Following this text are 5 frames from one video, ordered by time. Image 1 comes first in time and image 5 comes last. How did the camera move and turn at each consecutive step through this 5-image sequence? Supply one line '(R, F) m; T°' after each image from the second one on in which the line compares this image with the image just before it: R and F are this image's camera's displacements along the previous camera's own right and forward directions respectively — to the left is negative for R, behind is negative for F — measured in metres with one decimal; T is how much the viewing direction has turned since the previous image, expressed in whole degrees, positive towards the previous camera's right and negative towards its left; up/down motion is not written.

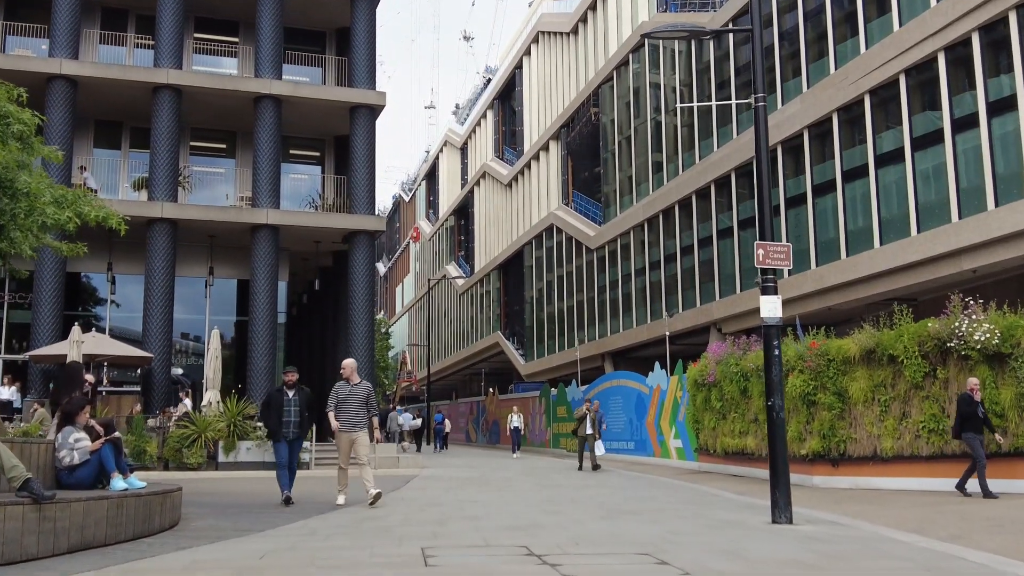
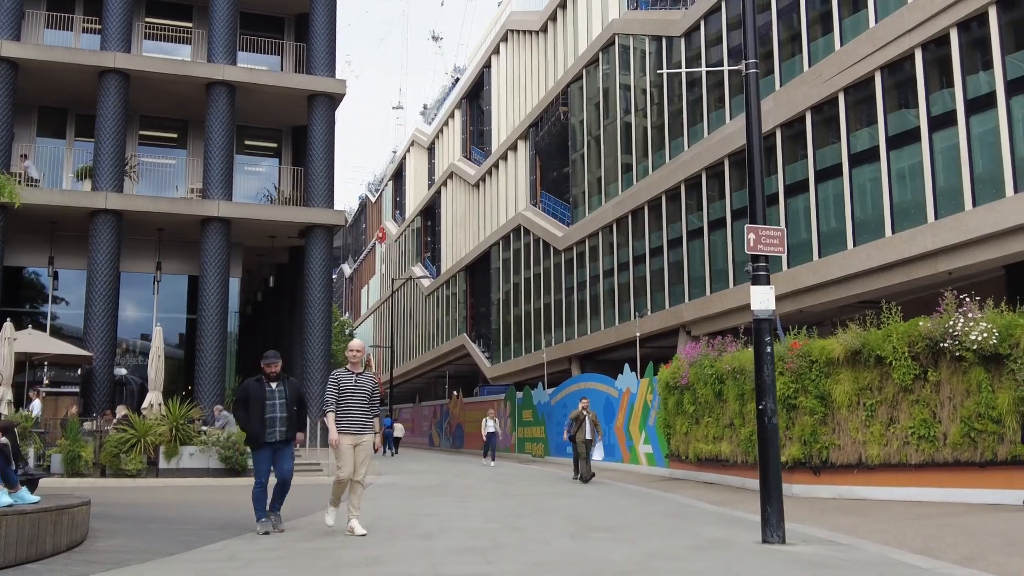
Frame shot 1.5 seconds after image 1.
(+0.1, +1.0) m; +2°
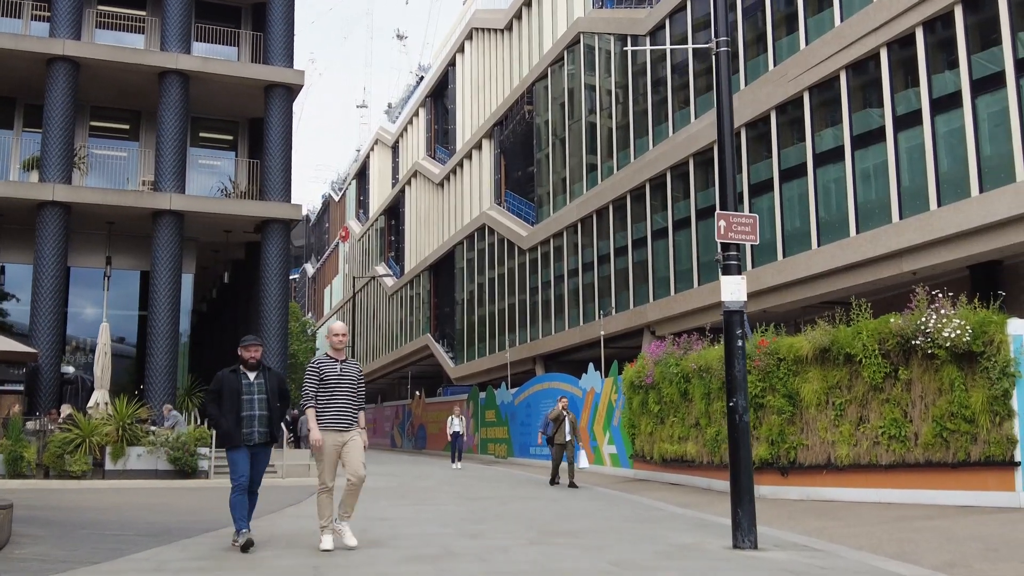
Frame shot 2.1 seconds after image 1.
(+0.1, +0.5) m; +2°
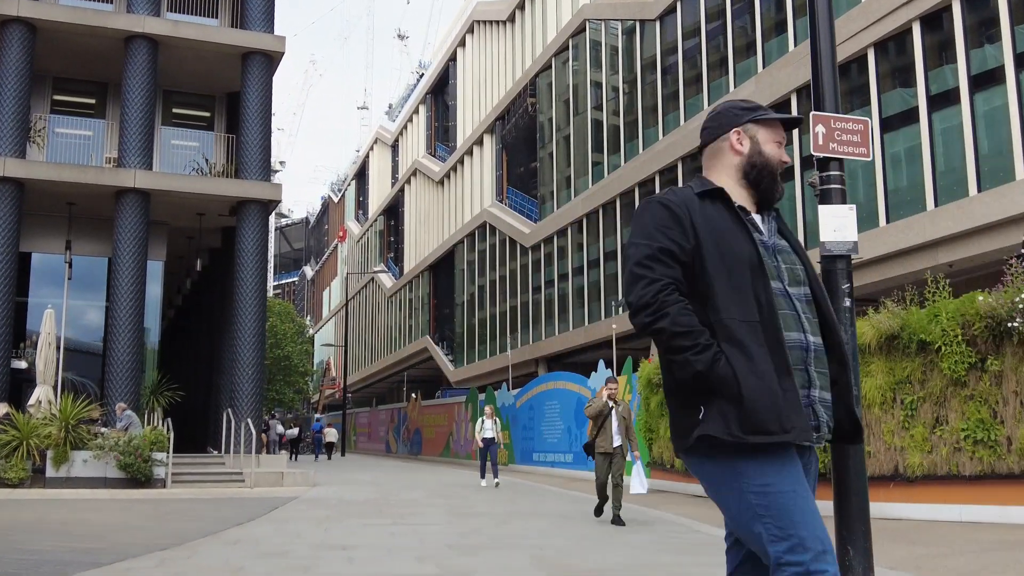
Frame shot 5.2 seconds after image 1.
(0.0, +2.1) m; 0°
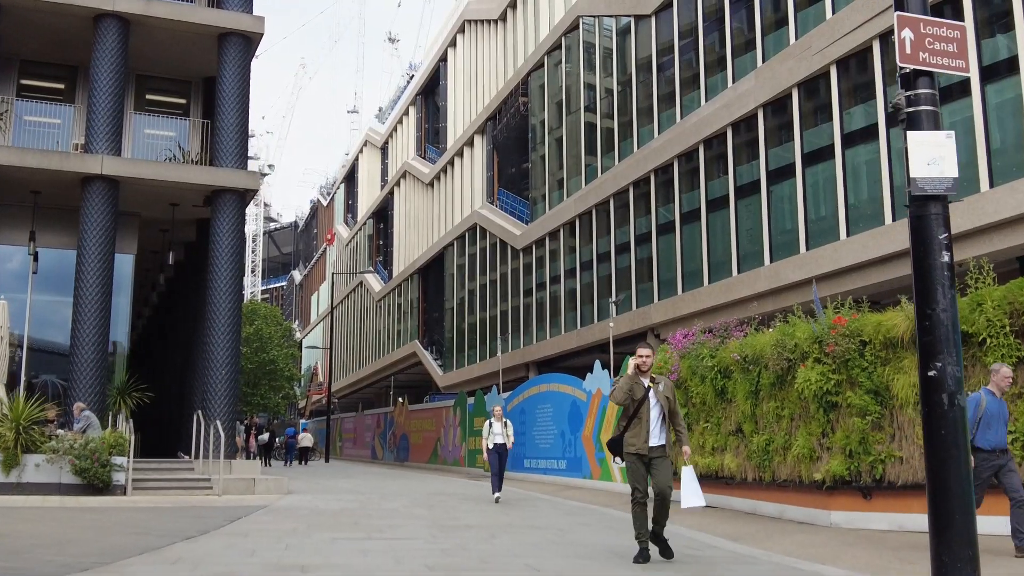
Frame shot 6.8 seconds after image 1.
(0.0, +1.1) m; +1°
